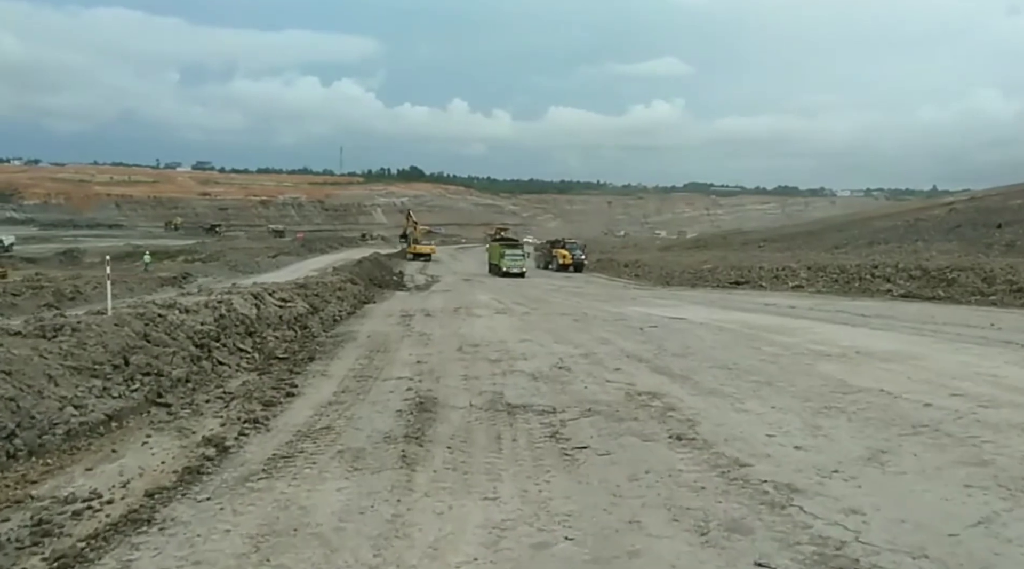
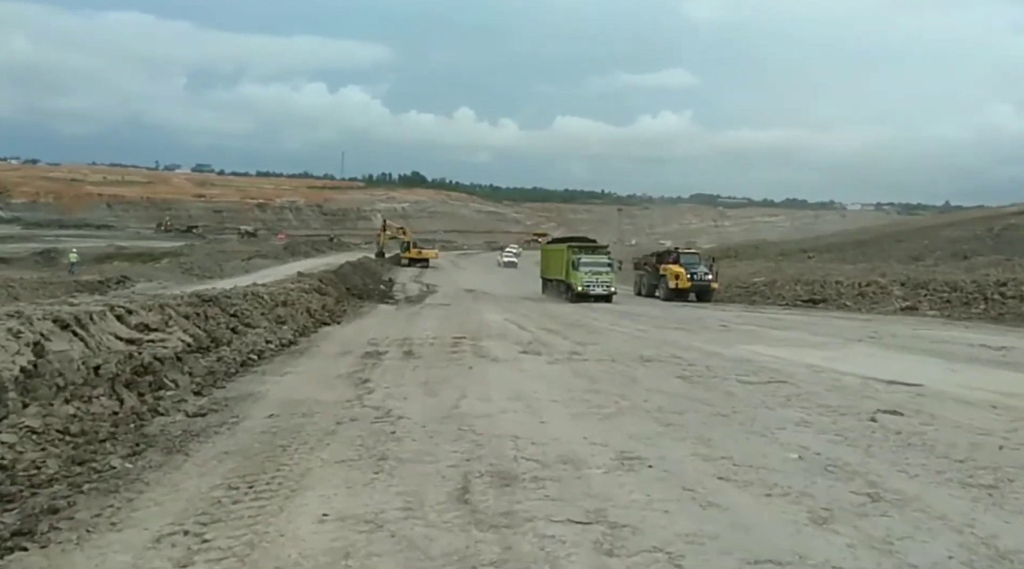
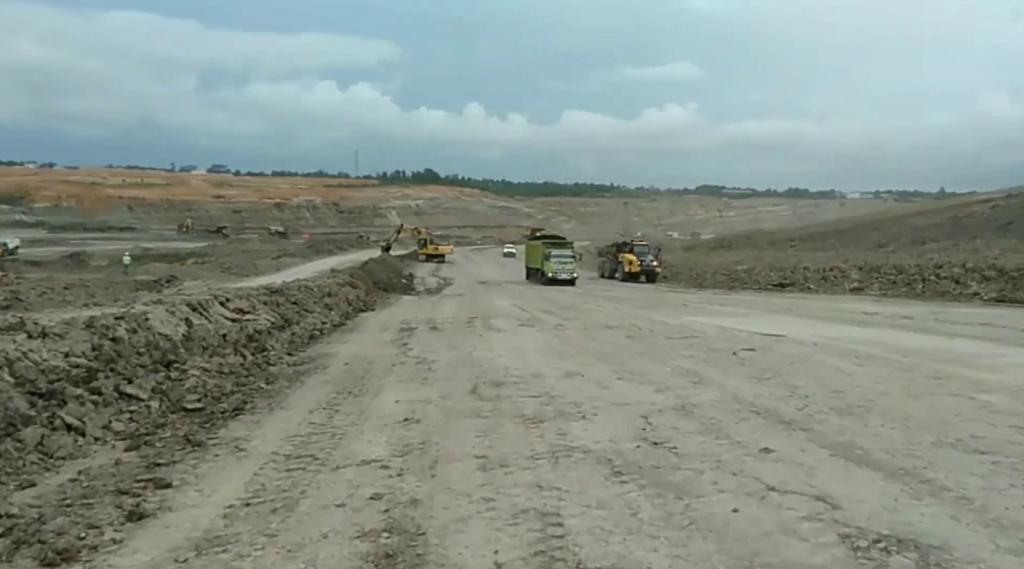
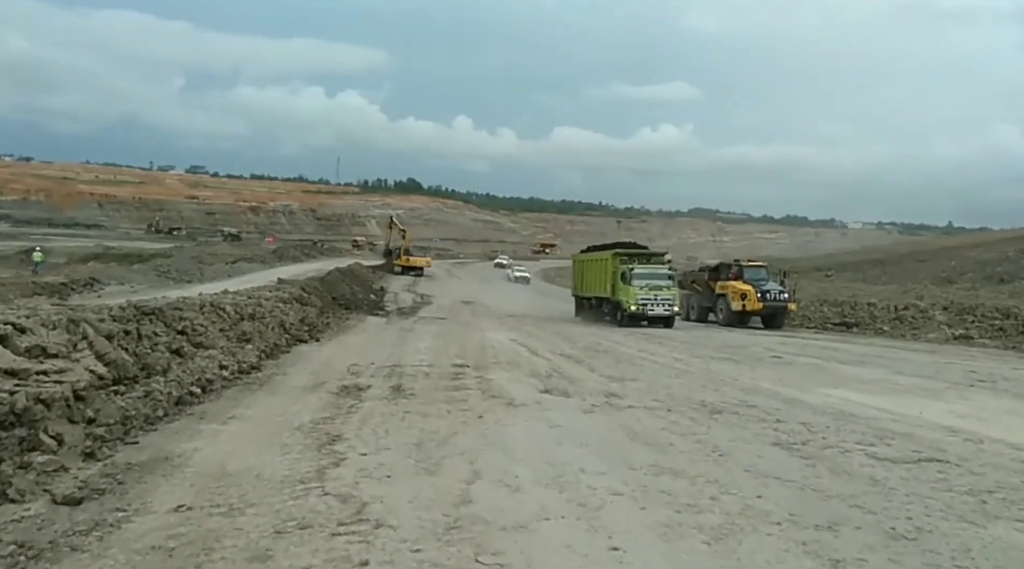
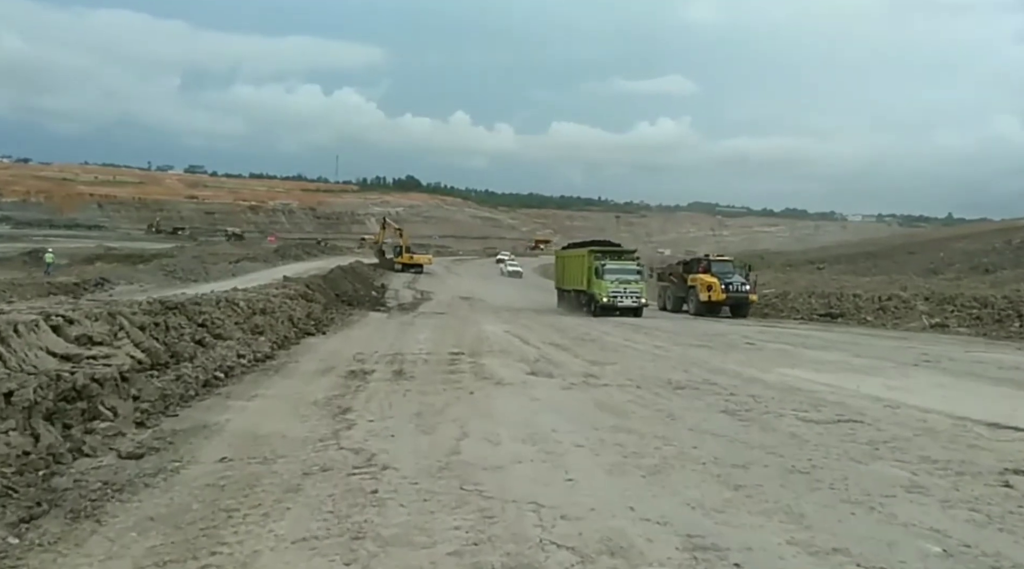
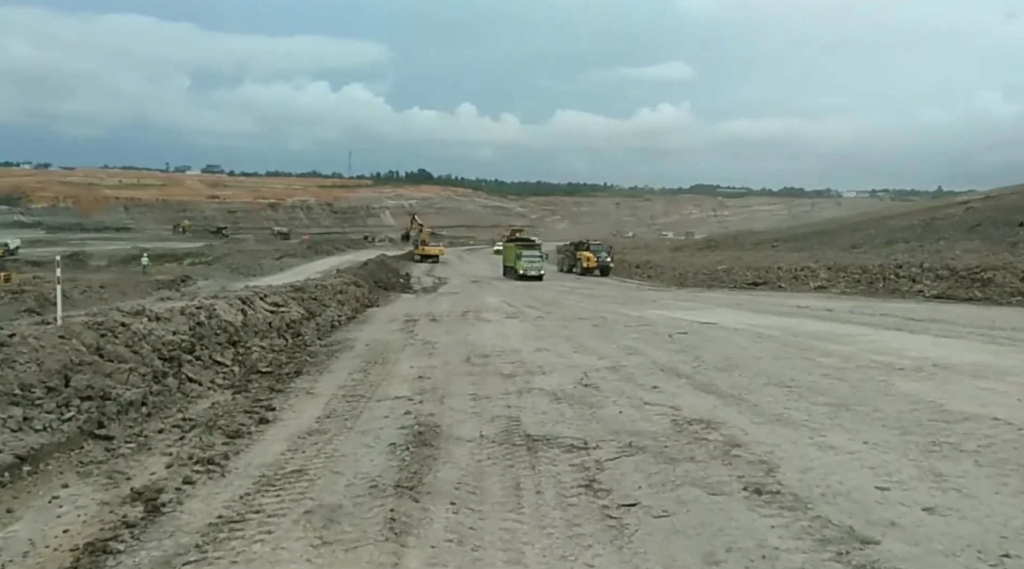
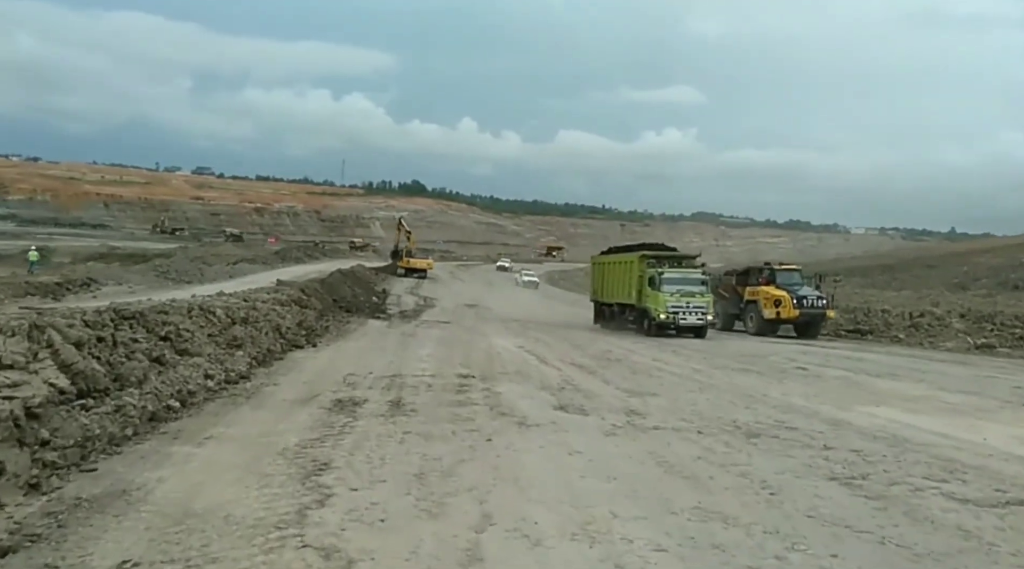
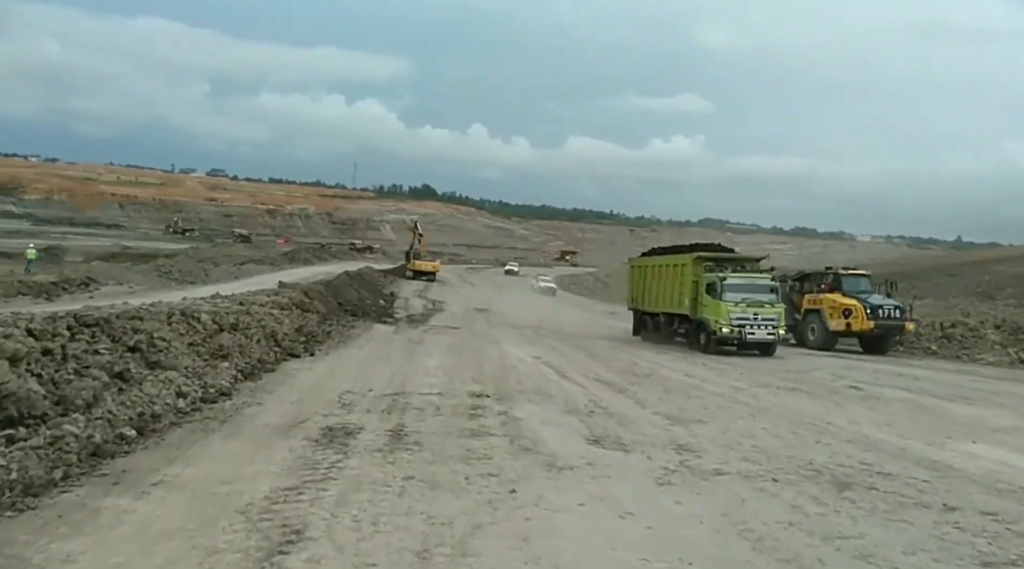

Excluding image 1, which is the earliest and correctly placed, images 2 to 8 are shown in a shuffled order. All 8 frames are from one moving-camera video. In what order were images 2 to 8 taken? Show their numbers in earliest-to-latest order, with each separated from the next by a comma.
6, 3, 2, 5, 4, 7, 8
